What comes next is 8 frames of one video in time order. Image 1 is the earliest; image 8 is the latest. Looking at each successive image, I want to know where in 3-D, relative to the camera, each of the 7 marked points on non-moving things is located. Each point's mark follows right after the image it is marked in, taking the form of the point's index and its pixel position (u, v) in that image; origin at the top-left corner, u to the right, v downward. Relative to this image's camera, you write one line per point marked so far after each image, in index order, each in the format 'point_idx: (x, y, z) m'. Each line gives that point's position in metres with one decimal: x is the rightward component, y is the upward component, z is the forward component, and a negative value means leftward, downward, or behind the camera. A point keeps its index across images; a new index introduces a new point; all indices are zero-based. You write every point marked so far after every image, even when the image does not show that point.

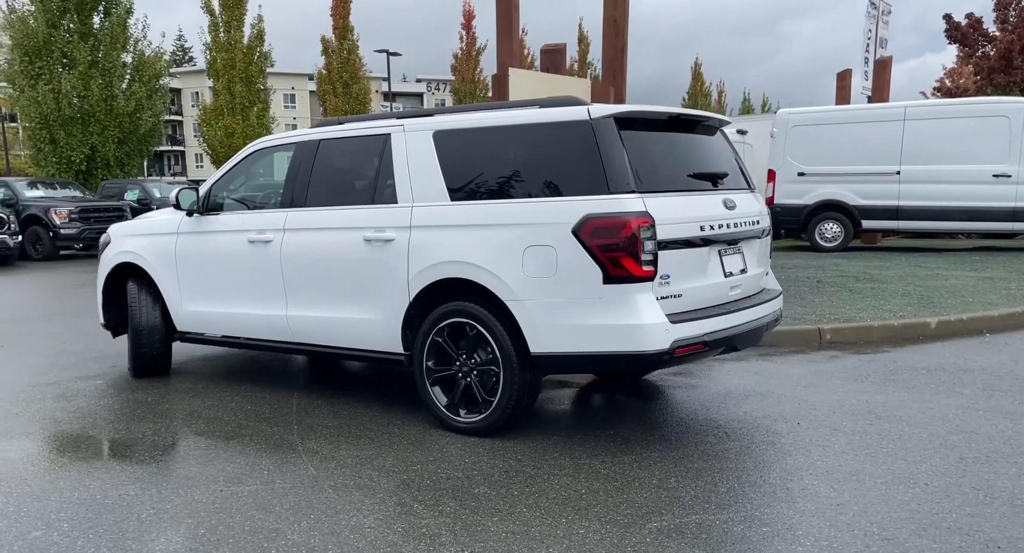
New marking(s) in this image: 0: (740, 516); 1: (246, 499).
0: (+1.0, -1.0, +3.4) m
1: (-1.2, -1.1, +3.6) m
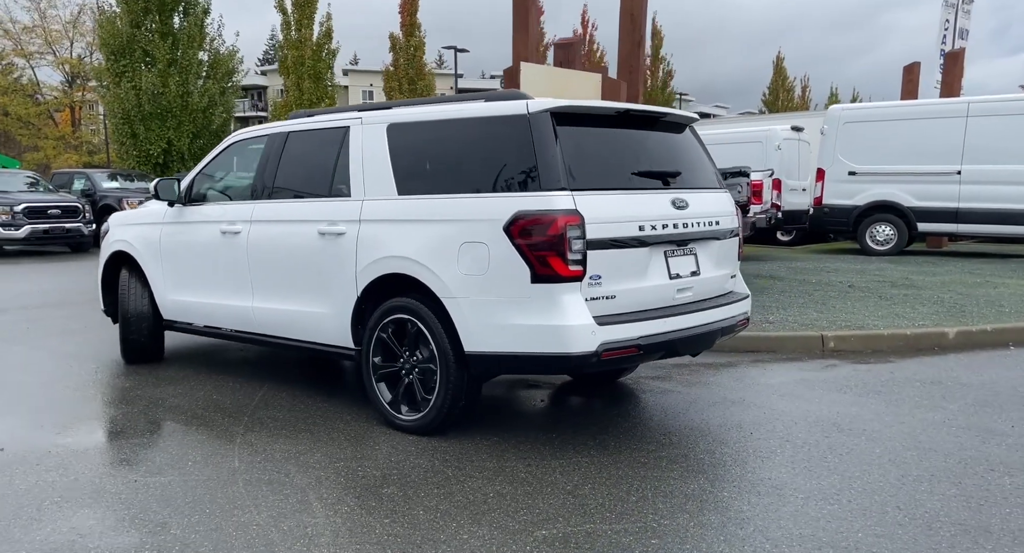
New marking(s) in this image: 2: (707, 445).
0: (+0.5, -1.1, +3.2) m
1: (-1.7, -1.0, +3.6) m
2: (+1.1, -1.0, +4.4) m
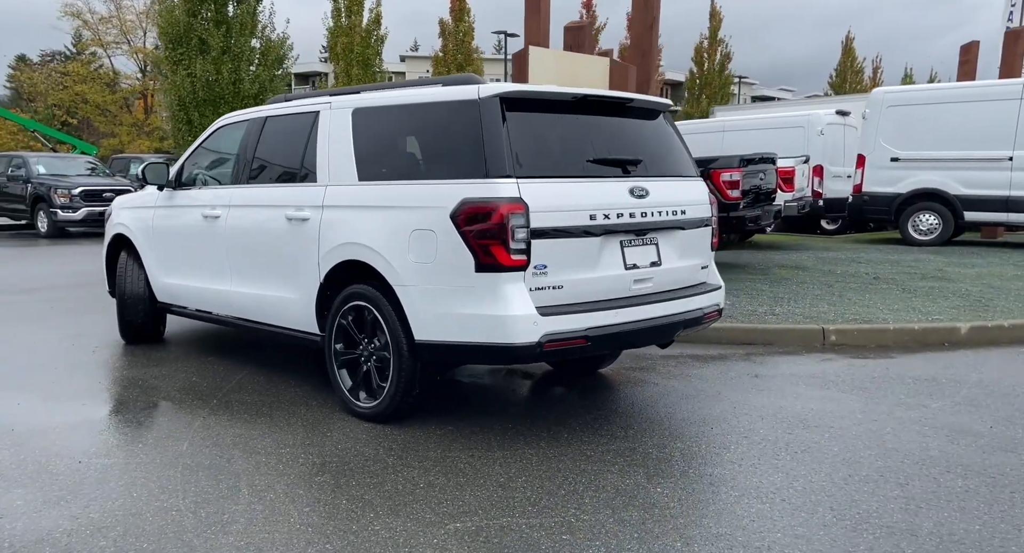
0: (+0.1, -1.0, +3.2) m
1: (-2.0, -0.9, +3.7) m
2: (+0.8, -0.9, +4.3) m
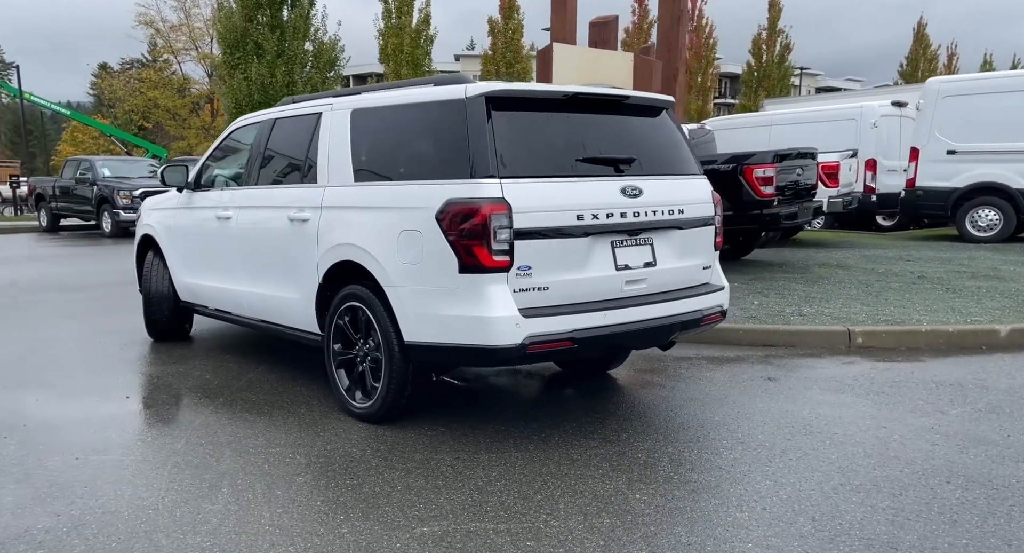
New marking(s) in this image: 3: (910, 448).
0: (0.0, -1.0, +3.1) m
1: (-2.1, -1.0, +3.8) m
2: (+0.8, -0.9, +4.2) m
3: (+2.1, -0.9, +4.0) m
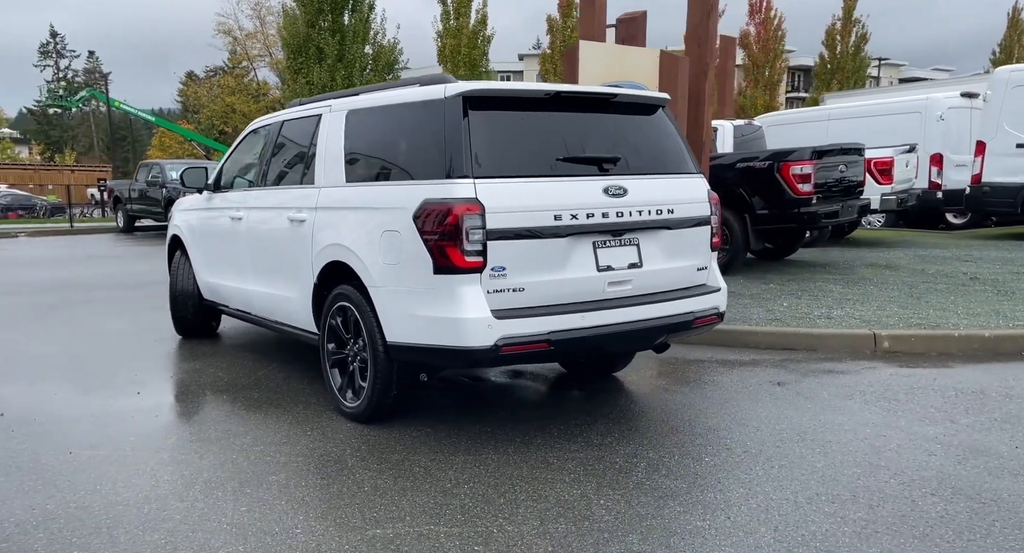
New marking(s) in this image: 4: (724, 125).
0: (-0.2, -1.0, +3.1) m
1: (-2.2, -1.0, +3.9) m
2: (+0.7, -0.9, +4.1) m
3: (+1.9, -0.9, +3.8) m
4: (+4.0, +2.8, +14.3) m
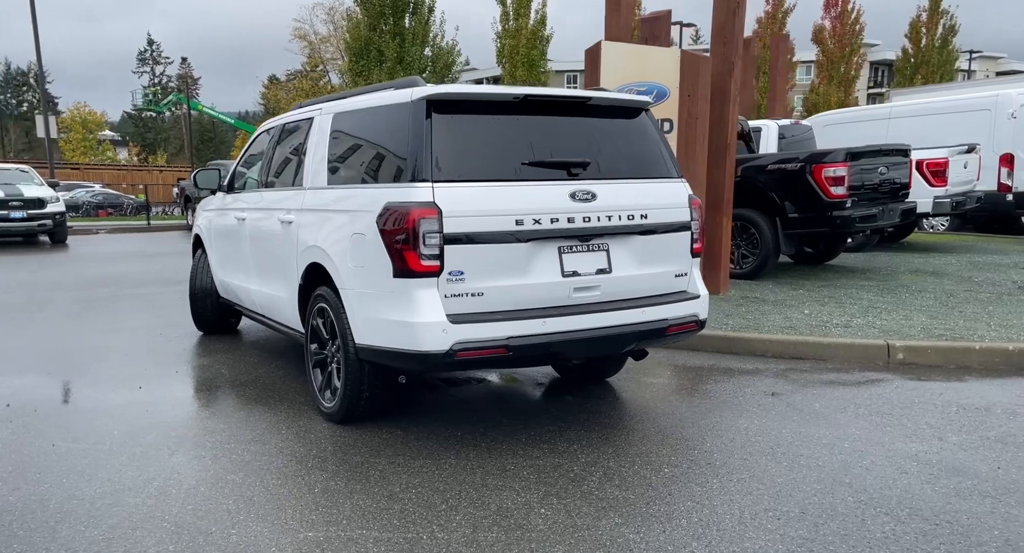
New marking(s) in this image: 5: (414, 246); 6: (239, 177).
0: (-0.5, -1.0, +3.1) m
1: (-2.5, -0.9, +4.1) m
2: (+0.5, -0.9, +4.0) m
3: (+1.7, -0.9, +3.7) m
4: (+4.7, +2.7, +13.9) m
5: (-0.5, +0.1, +3.8) m
6: (-2.4, +0.9, +6.9) m
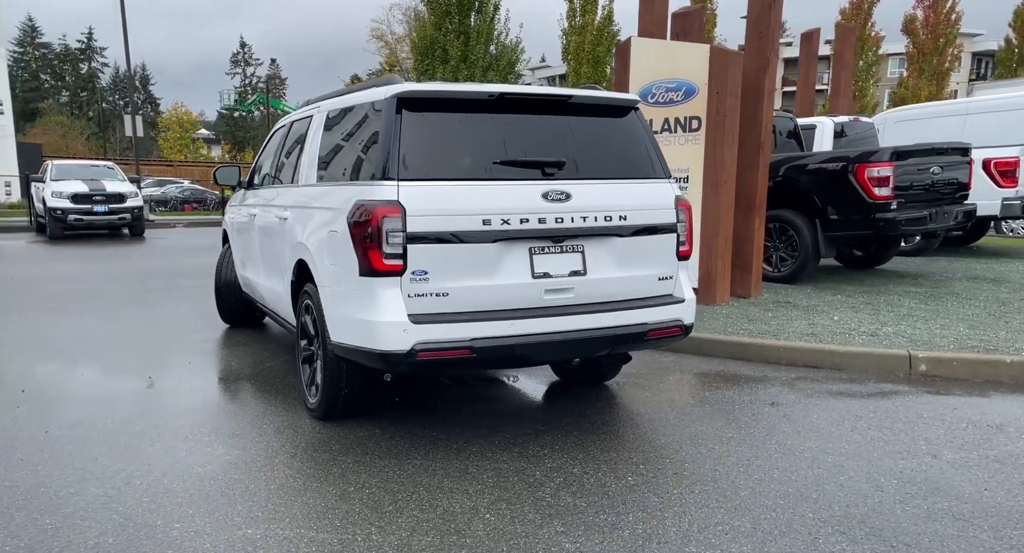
0: (-0.7, -1.0, +3.1) m
1: (-2.6, -0.9, +4.3) m
2: (+0.3, -1.0, +4.0) m
3: (+1.5, -1.0, +3.5) m
4: (+5.4, +2.7, +13.4) m
5: (-0.7, +0.2, +3.8) m
6: (-2.3, +0.9, +7.0) m
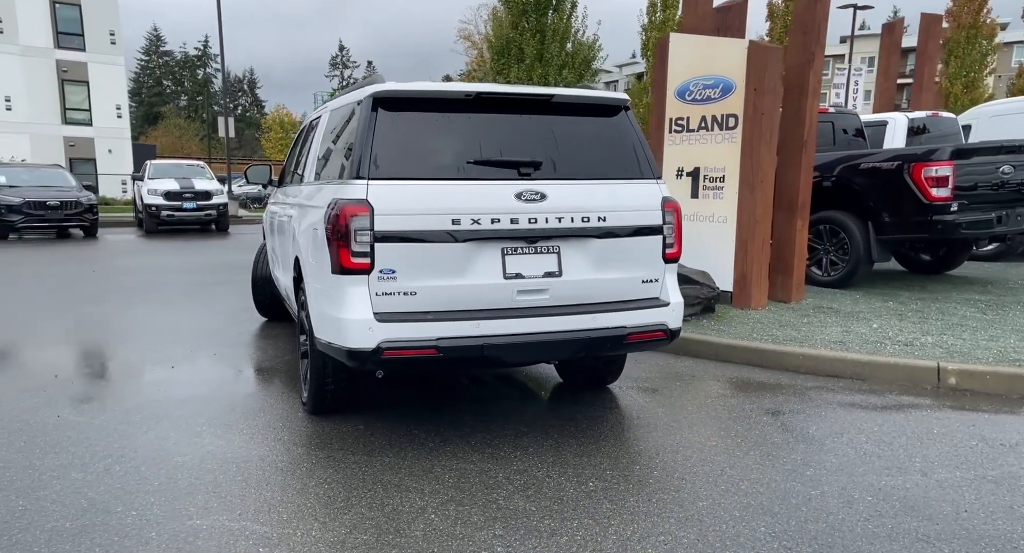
0: (-1.0, -1.0, +3.1) m
1: (-2.7, -0.9, +4.5) m
2: (+0.1, -1.0, +3.9) m
3: (+1.3, -1.0, +3.3) m
4: (+6.2, +2.6, +12.8) m
5: (-0.8, +0.2, +3.8) m
6: (-2.1, +1.0, +7.2) m
